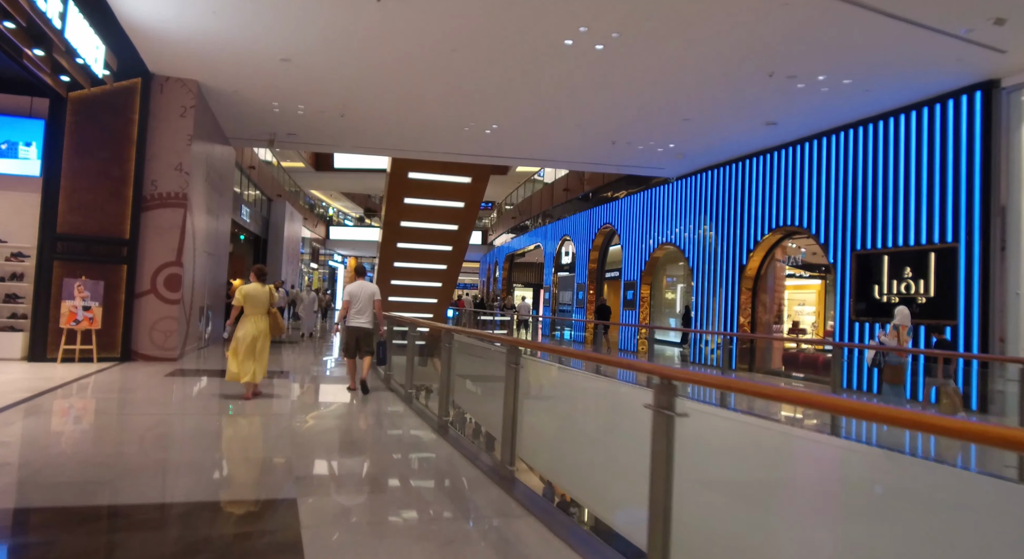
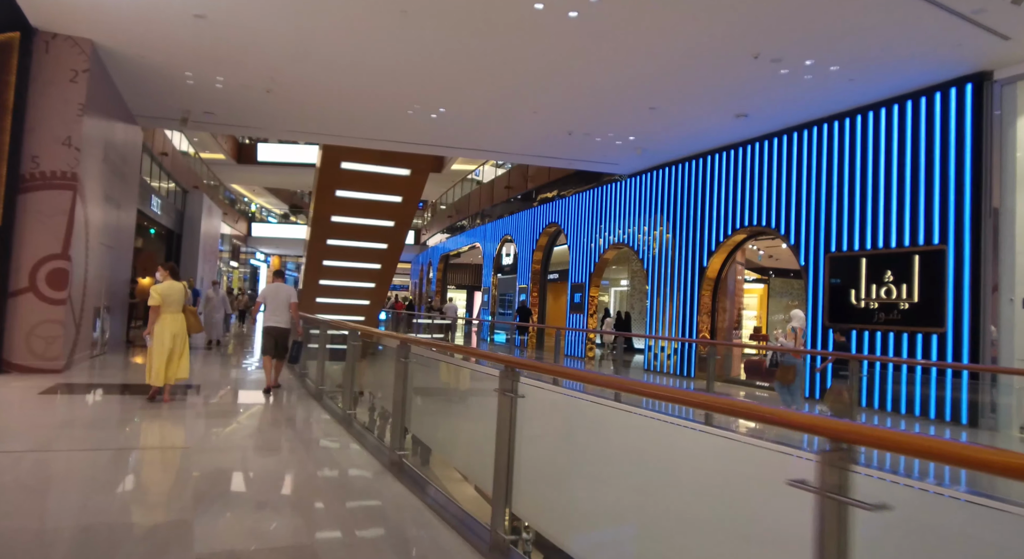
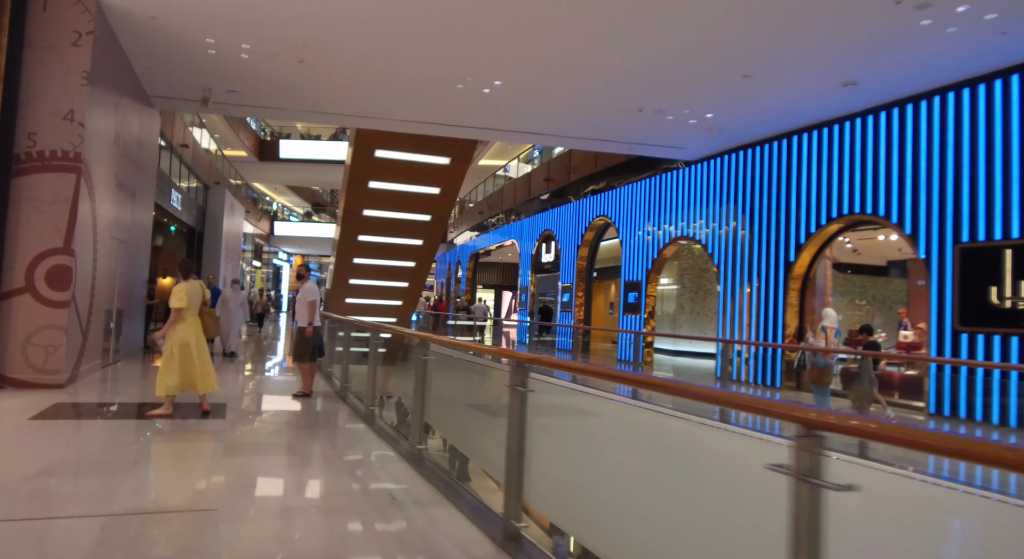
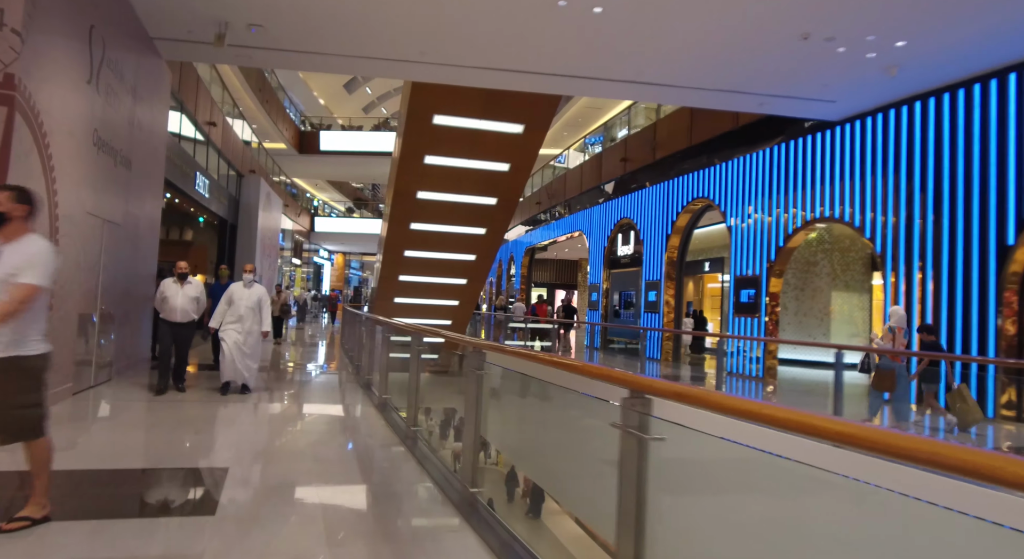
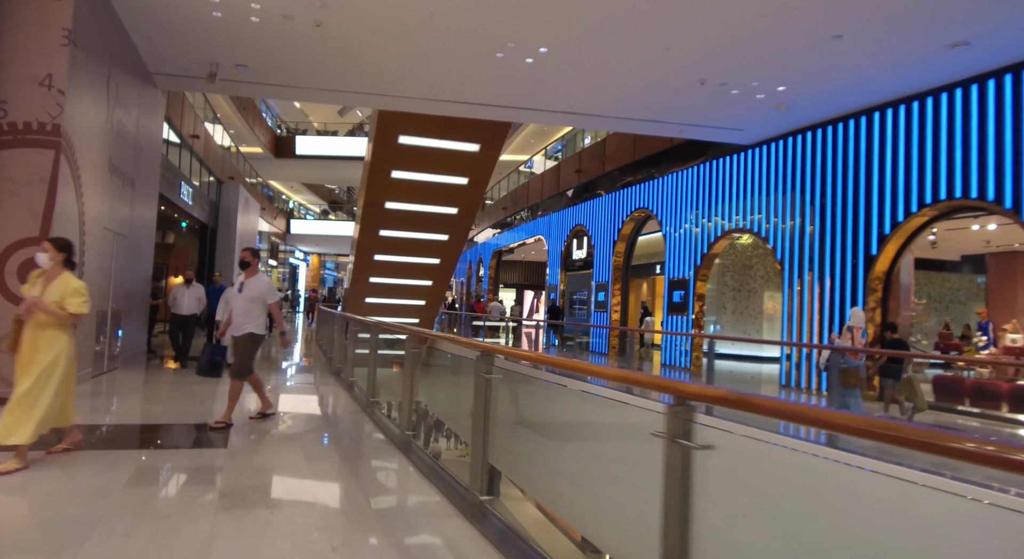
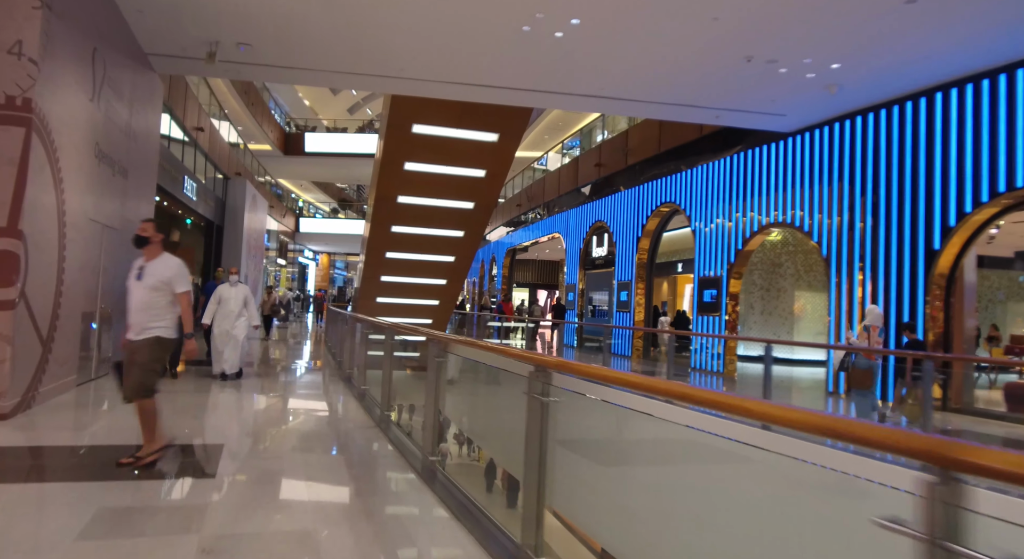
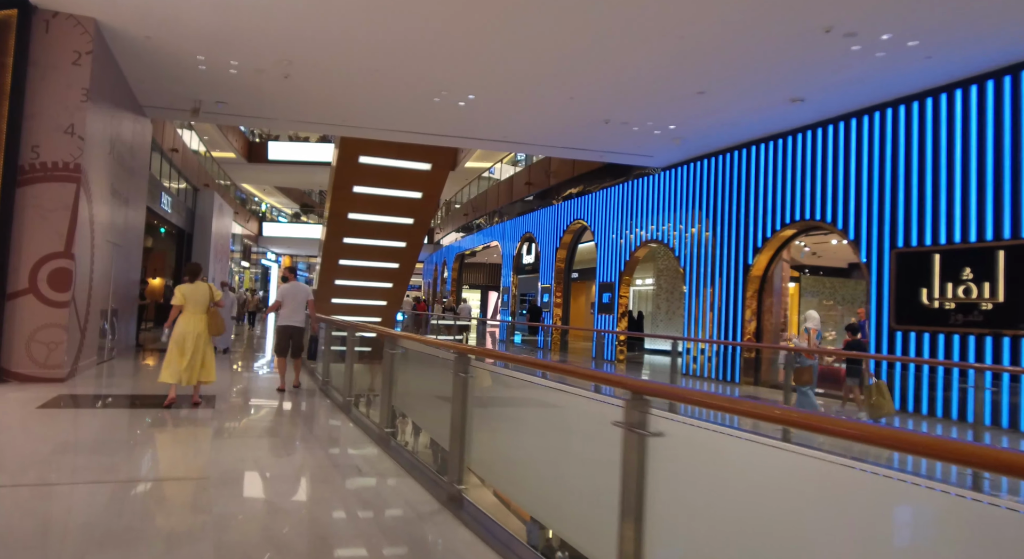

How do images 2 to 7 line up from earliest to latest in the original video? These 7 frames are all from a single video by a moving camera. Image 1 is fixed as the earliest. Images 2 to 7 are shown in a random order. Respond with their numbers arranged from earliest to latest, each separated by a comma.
2, 7, 3, 5, 6, 4
